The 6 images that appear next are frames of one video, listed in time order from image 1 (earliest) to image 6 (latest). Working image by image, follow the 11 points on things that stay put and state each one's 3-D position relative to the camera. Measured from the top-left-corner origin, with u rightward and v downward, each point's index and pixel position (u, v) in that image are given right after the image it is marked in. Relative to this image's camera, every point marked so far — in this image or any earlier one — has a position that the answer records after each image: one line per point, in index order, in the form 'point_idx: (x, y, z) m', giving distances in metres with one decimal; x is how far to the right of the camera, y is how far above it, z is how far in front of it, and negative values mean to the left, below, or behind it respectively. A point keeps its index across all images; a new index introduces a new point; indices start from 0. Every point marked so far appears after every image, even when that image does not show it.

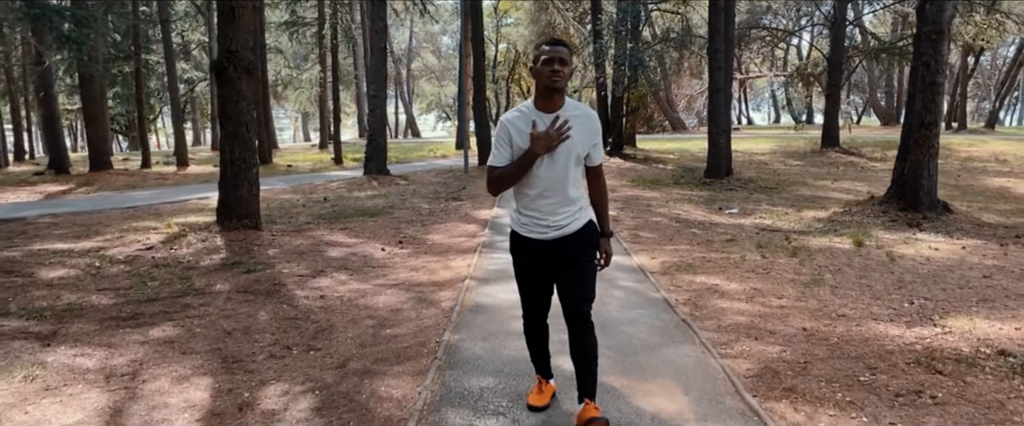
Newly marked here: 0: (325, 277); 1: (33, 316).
0: (-1.9, -0.7, +7.3) m
1: (-4.1, -0.9, +6.1) m
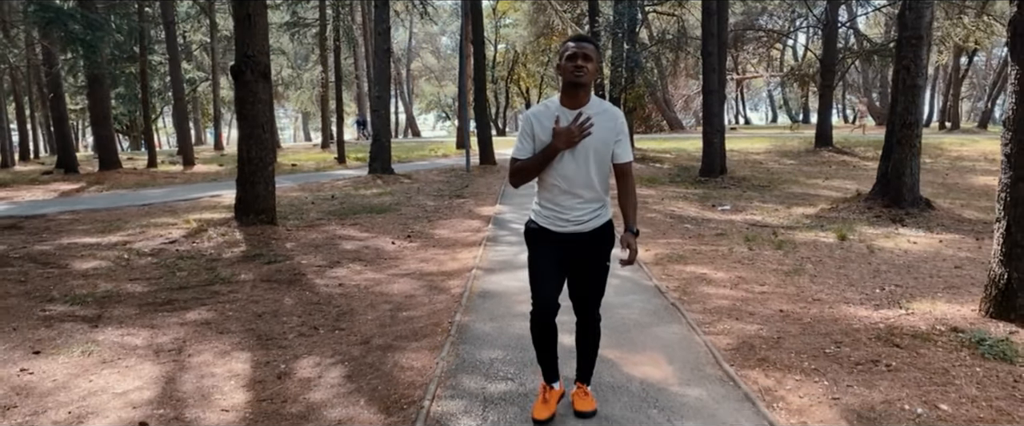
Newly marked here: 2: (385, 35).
0: (-1.9, -0.6, +7.9) m
1: (-4.1, -0.8, +6.6) m
2: (-3.3, +4.7, +18.5) m
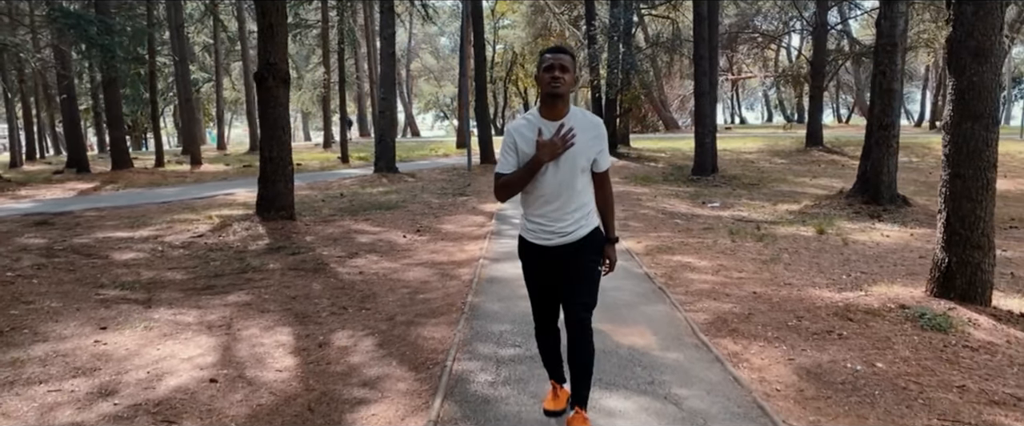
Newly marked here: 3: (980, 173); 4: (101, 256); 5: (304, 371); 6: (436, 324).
0: (-1.8, -0.5, +8.6) m
1: (-4.0, -0.8, +7.4) m
2: (-3.3, +4.7, +19.3) m
3: (+3.8, +0.3, +5.7) m
4: (-5.1, -0.5, +8.9) m
5: (-1.4, -1.0, +4.8) m
6: (-0.6, -0.9, +5.7) m
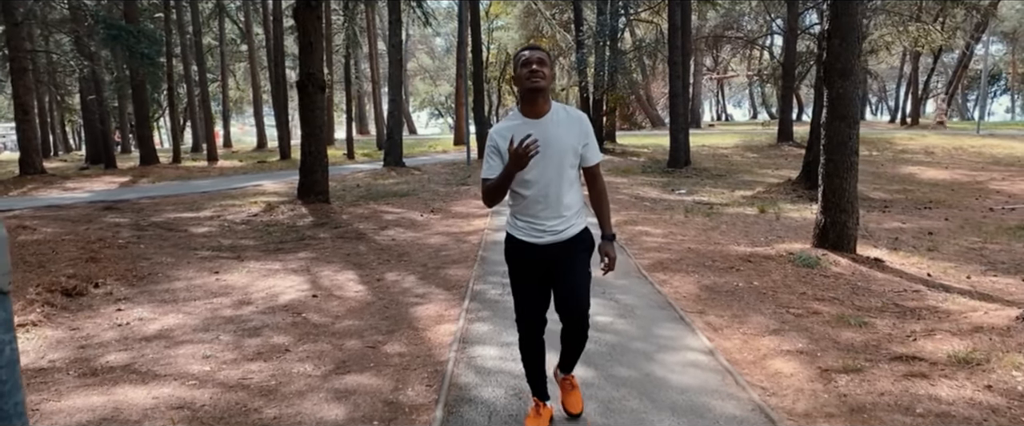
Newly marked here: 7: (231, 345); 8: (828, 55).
0: (-1.9, -0.3, +10.9) m
1: (-4.0, -0.5, +9.6) m
2: (-3.5, +5.0, +21.5) m
3: (+3.8, +0.6, +8.1) m
4: (-5.2, -0.3, +11.1) m
5: (-1.4, -0.8, +7.0) m
6: (-0.6, -0.6, +8.0) m
7: (-2.1, -1.0, +5.3) m
8: (+3.7, +1.8, +8.3) m
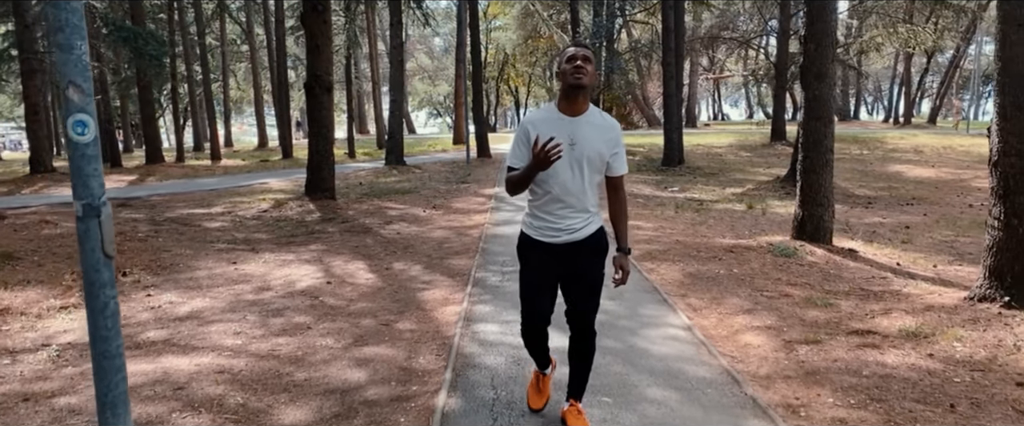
0: (-1.9, -0.2, +11.5) m
1: (-4.1, -0.4, +10.2) m
2: (-3.5, +5.1, +22.1) m
3: (+3.8, +0.7, +8.6) m
4: (-5.2, -0.2, +11.7) m
5: (-1.4, -0.7, +7.6) m
6: (-0.6, -0.5, +8.6) m
7: (-2.1, -0.9, +5.9) m
8: (+3.7, +1.9, +8.9) m
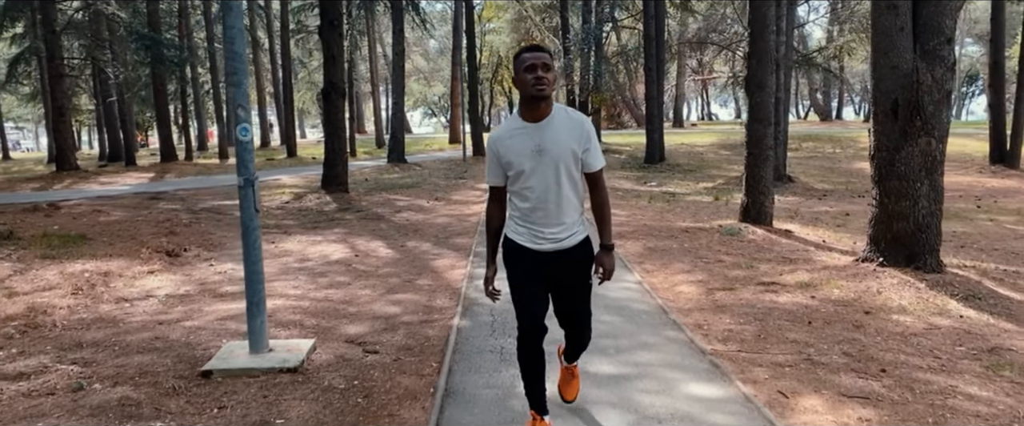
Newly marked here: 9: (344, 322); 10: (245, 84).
0: (-2.0, 0.0, +13.2) m
1: (-4.2, -0.2, +11.9) m
2: (-3.8, +5.3, +23.8) m
3: (+3.7, +0.9, +10.4) m
4: (-5.3, 0.0, +13.3) m
5: (-1.5, -0.5, +9.3) m
6: (-0.7, -0.4, +10.3) m
7: (-2.2, -0.7, +7.6) m
8: (+3.6, +2.1, +10.7) m
9: (-1.4, -0.9, +5.8) m
10: (-1.7, +0.8, +4.4) m
